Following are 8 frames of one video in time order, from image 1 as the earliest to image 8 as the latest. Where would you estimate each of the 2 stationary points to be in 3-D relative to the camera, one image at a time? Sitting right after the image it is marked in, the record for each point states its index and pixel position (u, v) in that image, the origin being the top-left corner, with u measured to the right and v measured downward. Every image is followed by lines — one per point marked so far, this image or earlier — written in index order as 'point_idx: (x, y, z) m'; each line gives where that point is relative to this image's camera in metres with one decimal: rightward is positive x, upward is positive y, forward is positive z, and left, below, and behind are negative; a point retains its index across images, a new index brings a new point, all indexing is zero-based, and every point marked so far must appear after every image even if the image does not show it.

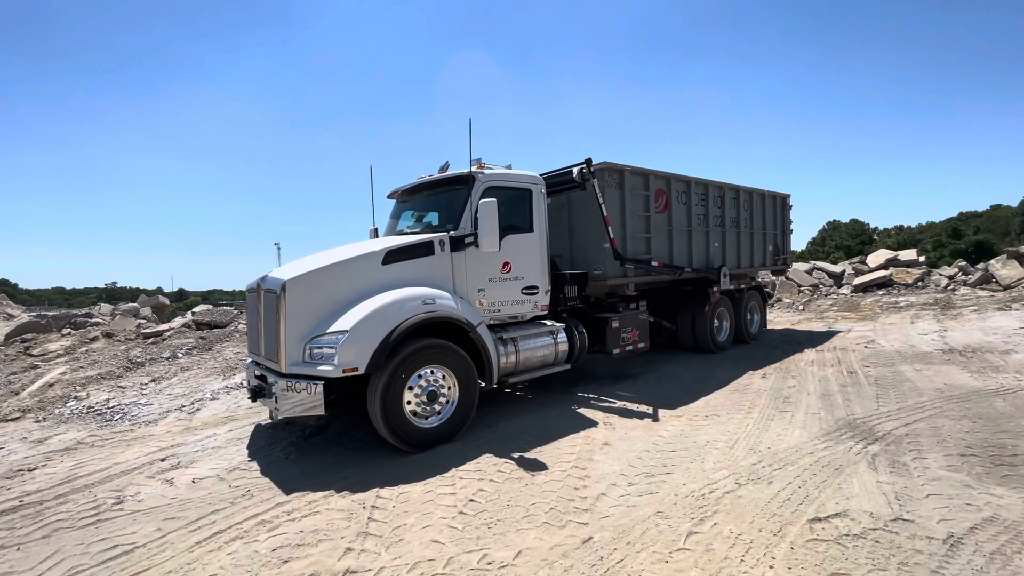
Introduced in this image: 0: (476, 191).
0: (-0.4, +1.1, +6.0) m
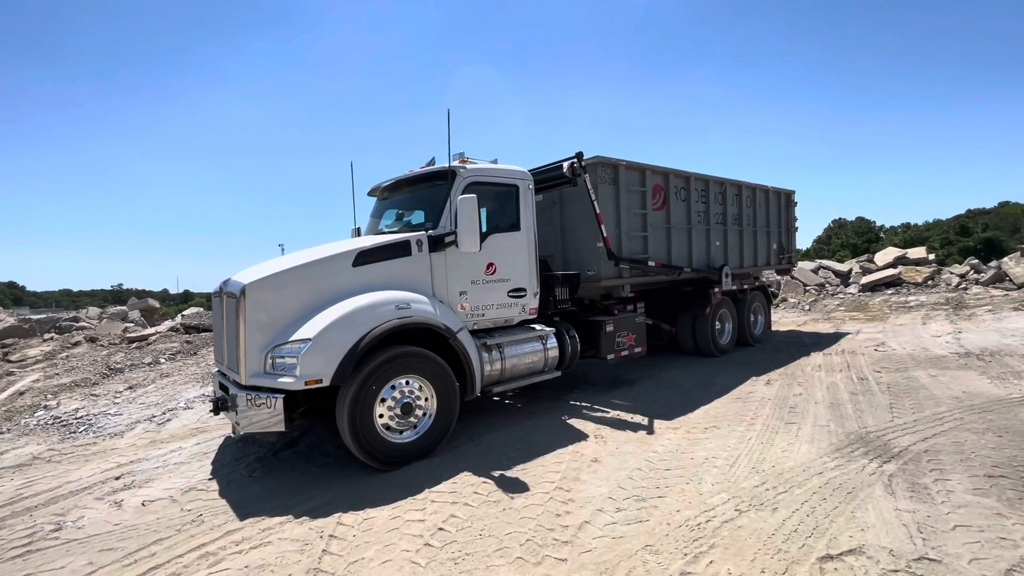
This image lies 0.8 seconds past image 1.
0: (-0.6, +1.1, +5.6) m
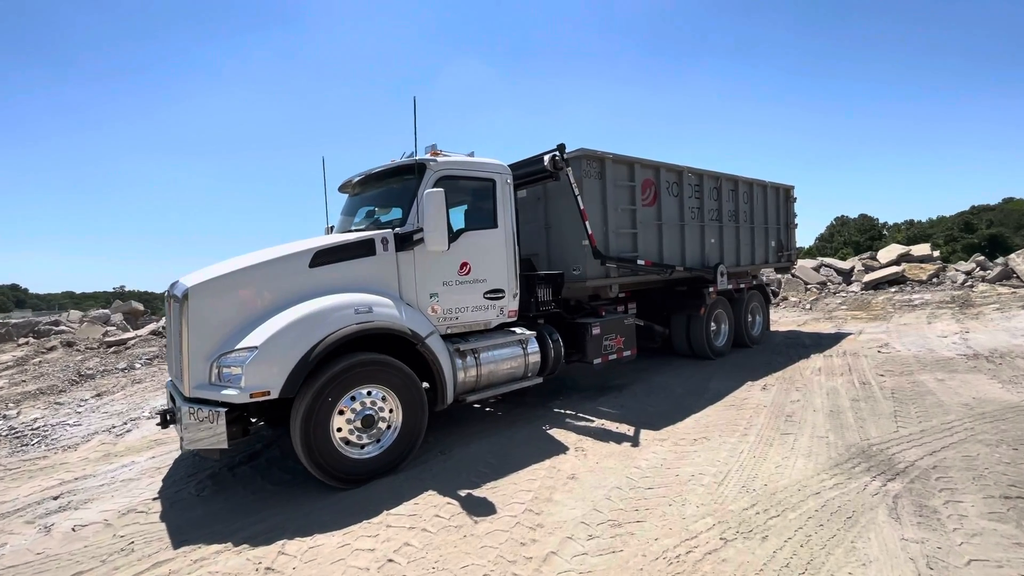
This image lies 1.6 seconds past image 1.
0: (-0.8, +1.1, +5.2) m
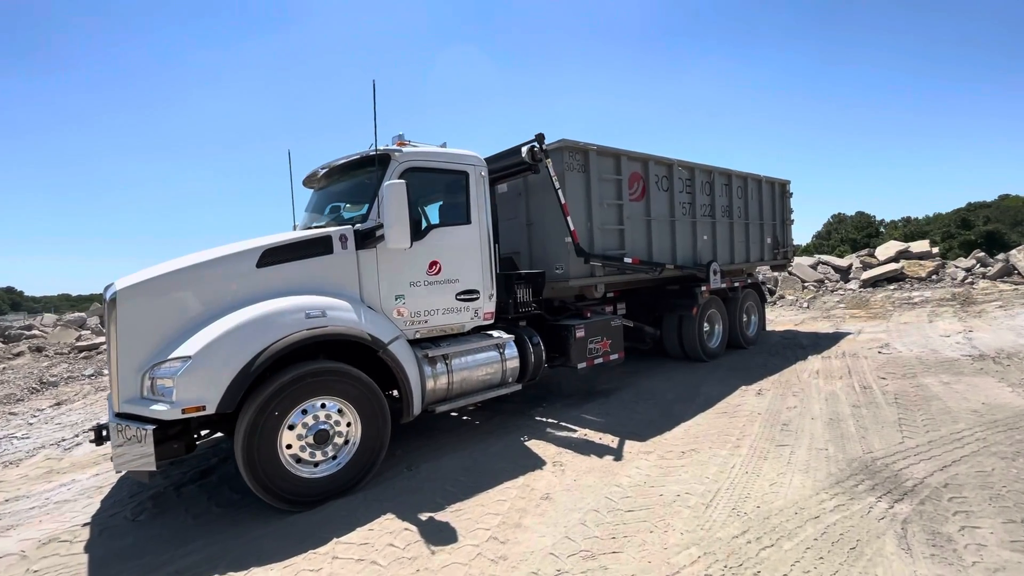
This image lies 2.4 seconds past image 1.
0: (-1.1, +1.1, +4.8) m
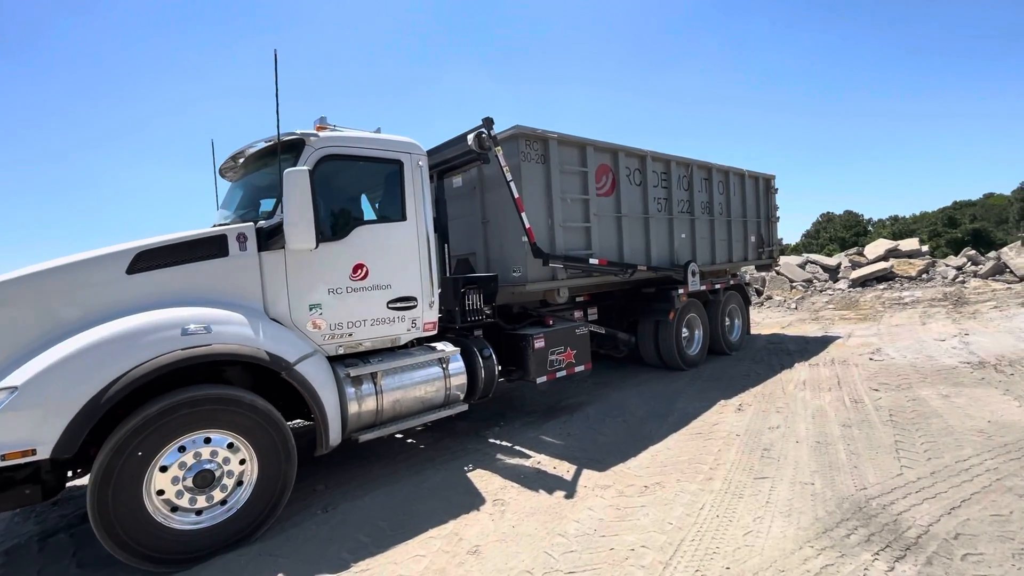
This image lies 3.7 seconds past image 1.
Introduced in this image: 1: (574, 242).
0: (-1.6, +1.0, +4.1) m
1: (+0.7, +0.5, +6.1) m
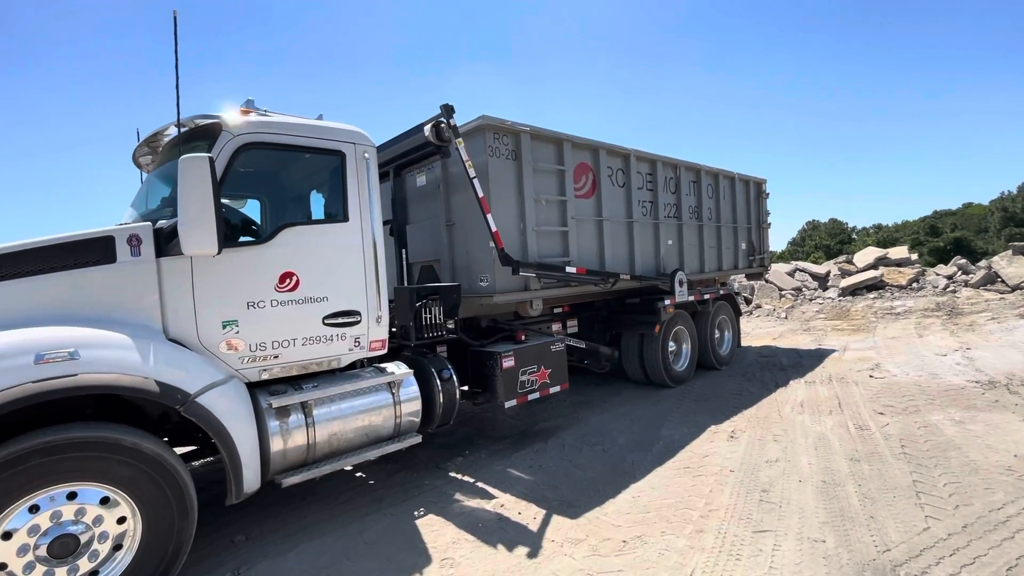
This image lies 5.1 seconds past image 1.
0: (-1.9, +0.9, +3.5) m
1: (+0.4, +0.4, +5.5) m
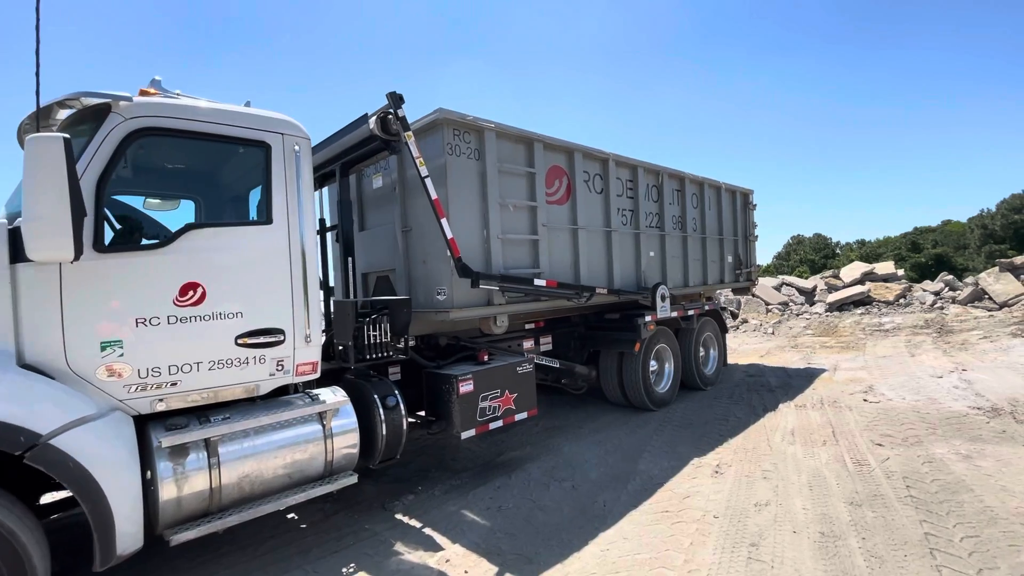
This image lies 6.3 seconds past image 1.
0: (-2.2, +0.9, +2.9) m
1: (+0.1, +0.3, +5.0) m
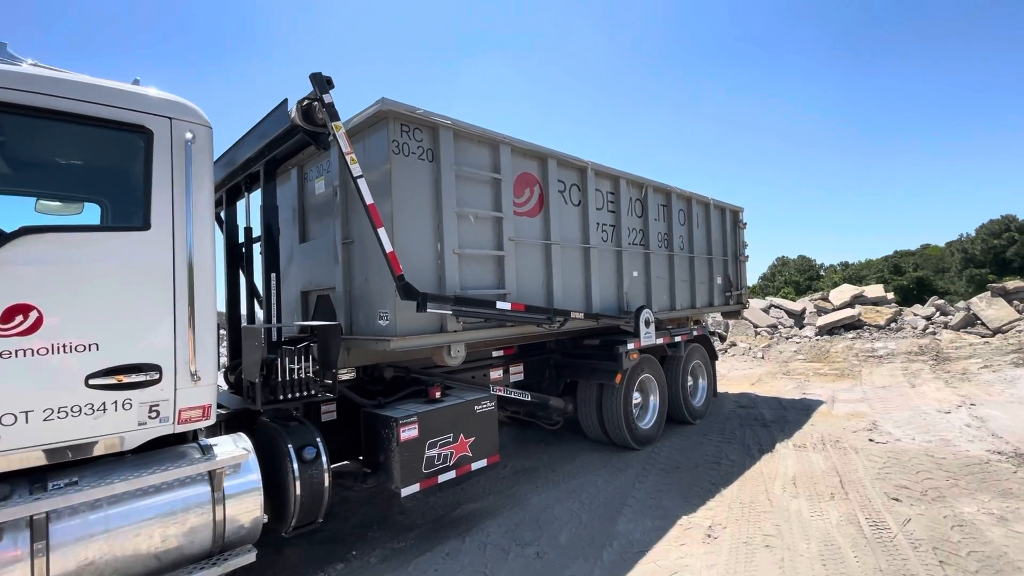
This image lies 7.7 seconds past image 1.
0: (-2.5, +0.8, +2.1) m
1: (-0.3, +0.1, +4.3) m
